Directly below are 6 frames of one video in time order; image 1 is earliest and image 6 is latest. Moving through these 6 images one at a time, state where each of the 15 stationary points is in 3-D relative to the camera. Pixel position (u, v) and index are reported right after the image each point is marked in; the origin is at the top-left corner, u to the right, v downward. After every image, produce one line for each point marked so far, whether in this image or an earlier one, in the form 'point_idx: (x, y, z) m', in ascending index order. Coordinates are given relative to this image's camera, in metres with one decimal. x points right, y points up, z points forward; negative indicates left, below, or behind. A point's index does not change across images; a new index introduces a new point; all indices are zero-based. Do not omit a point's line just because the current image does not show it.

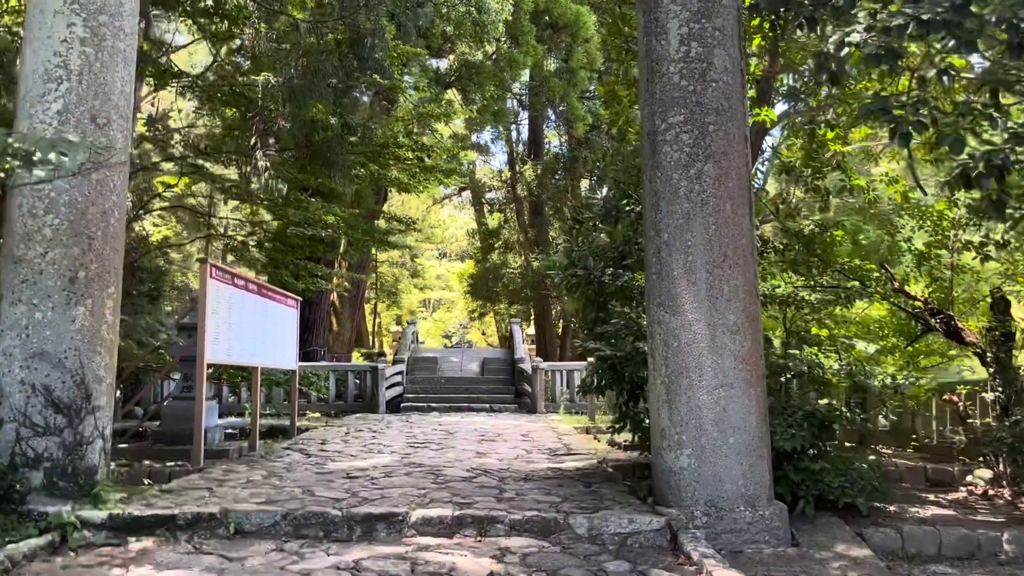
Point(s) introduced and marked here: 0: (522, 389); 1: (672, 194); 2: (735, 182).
0: (+0.1, -1.3, +10.7) m
1: (+0.7, +0.4, +3.5) m
2: (+0.9, +0.4, +3.5) m
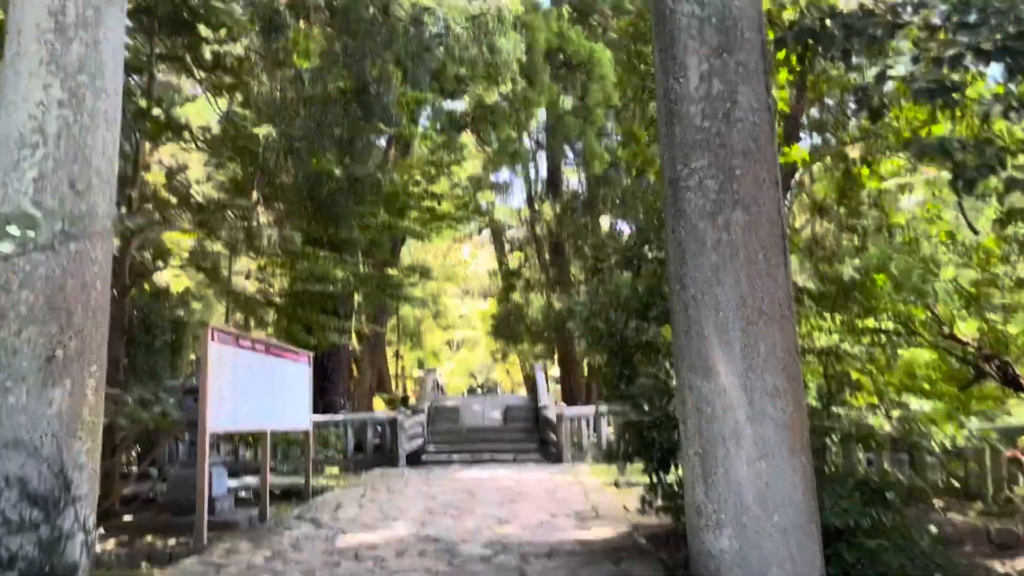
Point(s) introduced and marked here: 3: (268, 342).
0: (+0.4, -1.9, +10.4) m
1: (+0.7, +0.2, +3.2) m
2: (+1.0, +0.2, +3.2) m
3: (-1.8, -0.4, +6.1) m
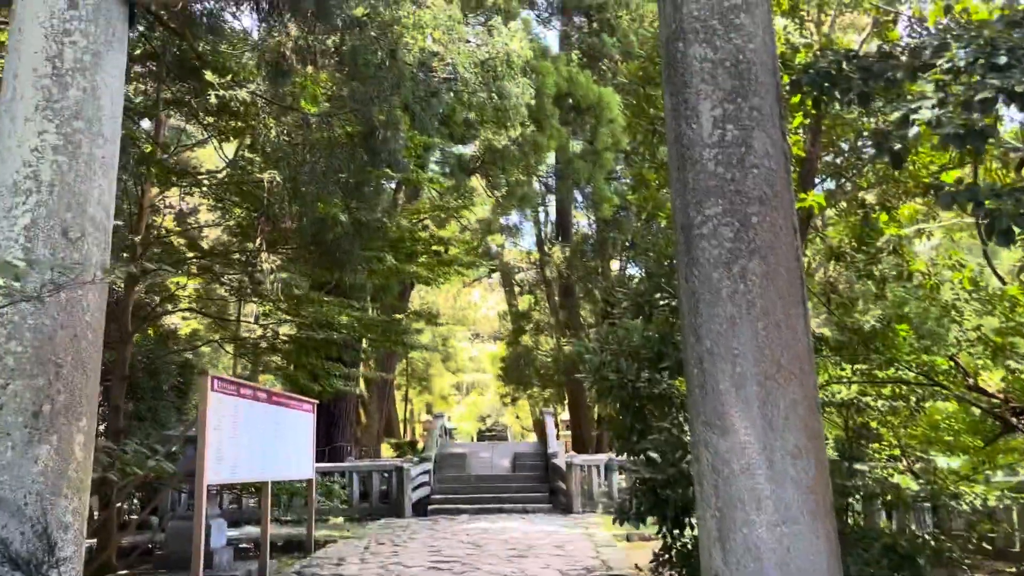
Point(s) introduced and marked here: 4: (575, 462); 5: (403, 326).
0: (+0.5, -2.4, +10.1) m
1: (+0.7, 0.0, +3.0) m
2: (+1.0, 0.0, +3.0) m
3: (-1.7, -0.7, +6.0) m
4: (+0.7, -2.0, +9.5) m
5: (-1.0, -0.4, +8.0) m
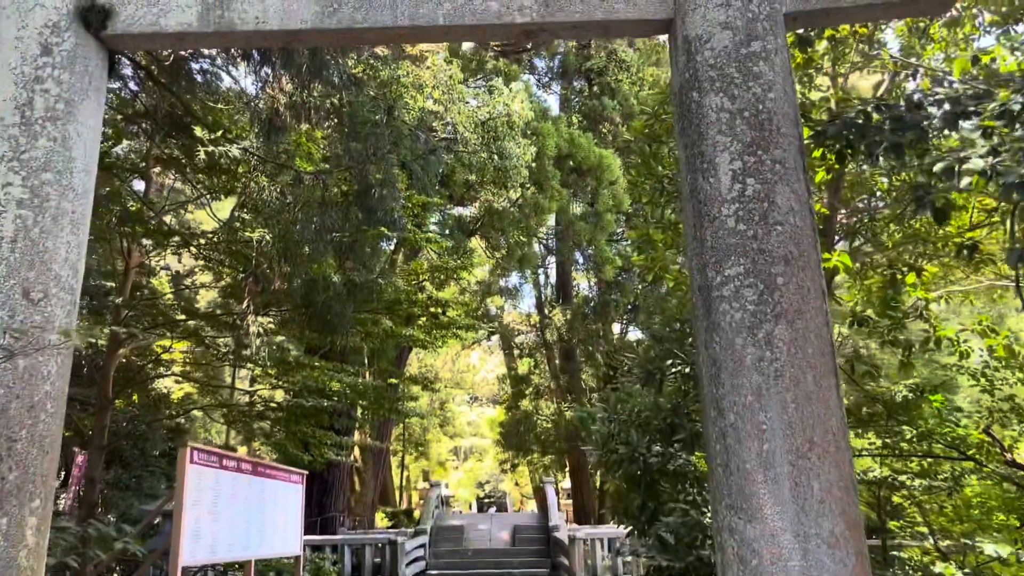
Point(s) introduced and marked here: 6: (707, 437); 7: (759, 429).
0: (+0.5, -3.1, +9.6) m
1: (+0.7, -0.2, +2.8) m
2: (+1.0, -0.2, +2.8) m
3: (-1.7, -1.2, +5.6) m
4: (+0.7, -2.7, +9.0) m
5: (-1.0, -0.9, +7.7) m
6: (+0.7, -0.5, +2.9) m
7: (+0.8, -0.5, +2.7) m
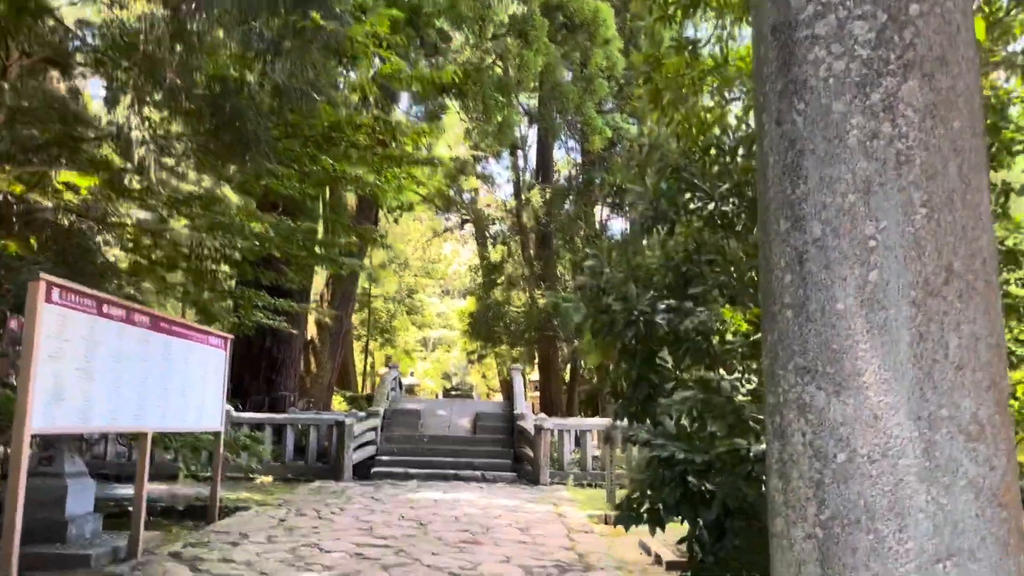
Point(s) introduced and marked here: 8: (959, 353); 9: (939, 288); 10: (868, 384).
0: (+0.1, -1.7, +8.9) m
1: (+0.6, +0.3, +1.7) m
2: (+0.9, +0.3, +1.7) m
3: (-1.9, -0.1, +4.5) m
4: (+0.3, -1.4, +8.2) m
5: (-1.3, +0.3, +6.6) m
6: (+0.6, +0.1, +1.8) m
7: (+0.7, +0.1, +1.6) m
8: (+0.8, -0.1, +1.6) m
9: (+0.8, 0.0, +1.6) m
10: (+0.7, -0.2, +1.6) m
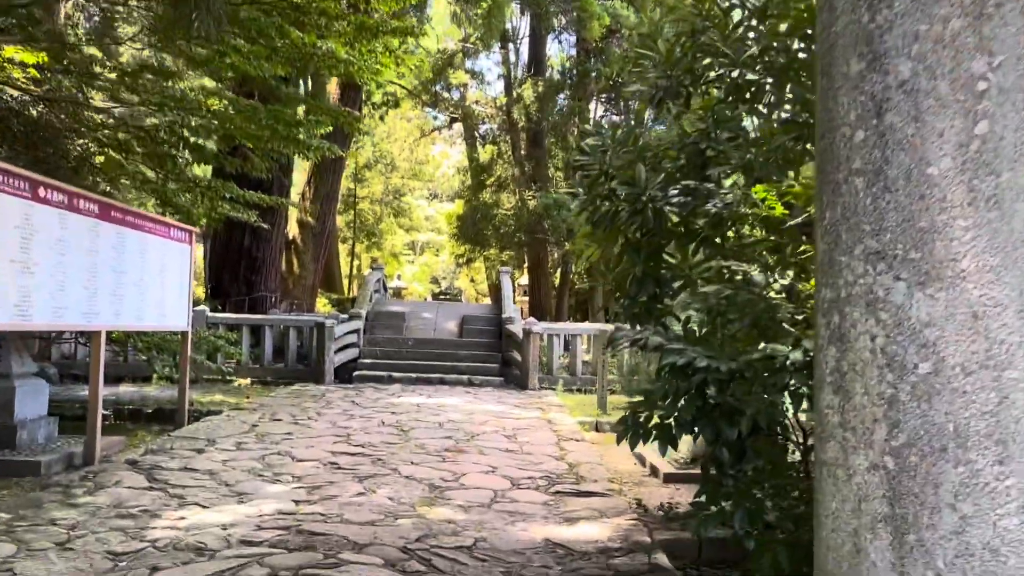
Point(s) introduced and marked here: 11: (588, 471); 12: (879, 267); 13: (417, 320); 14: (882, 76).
0: (0.0, -0.7, +8.6) m
1: (+0.6, +0.5, +1.2) m
2: (+0.9, +0.5, +1.2) m
3: (-2.0, +0.4, +4.1) m
4: (+0.2, -0.4, +7.9) m
5: (-1.4, +1.1, +6.1) m
6: (+0.5, +0.3, +1.4) m
7: (+0.7, +0.3, +1.2) m
8: (+0.8, +0.1, +1.2) m
9: (+0.8, +0.2, +1.2) m
10: (+0.7, 0.0, +1.2) m
11: (+0.4, -0.9, +3.9) m
12: (+0.6, 0.0, +1.3) m
13: (-1.1, -0.4, +10.0) m
14: (+0.6, +0.3, +1.3) m
